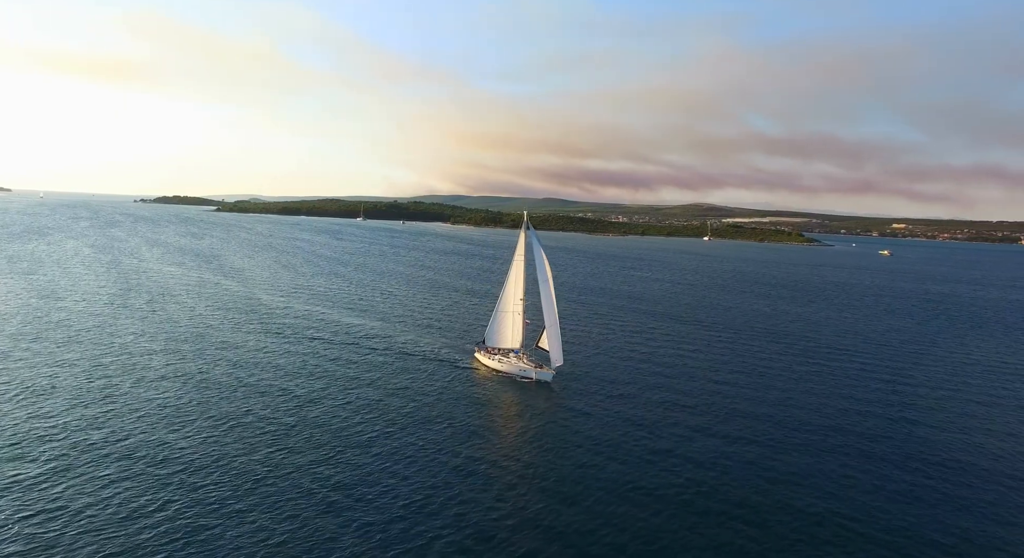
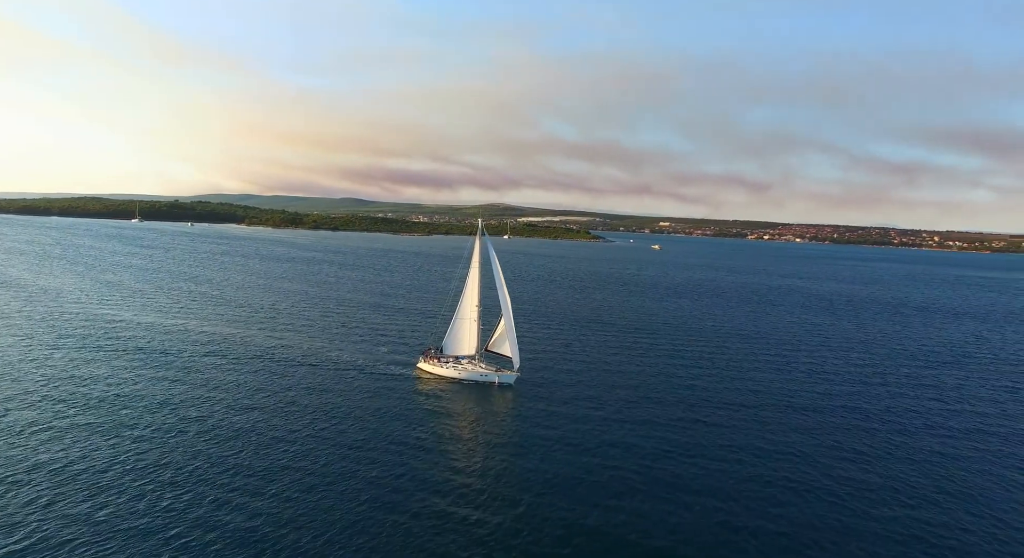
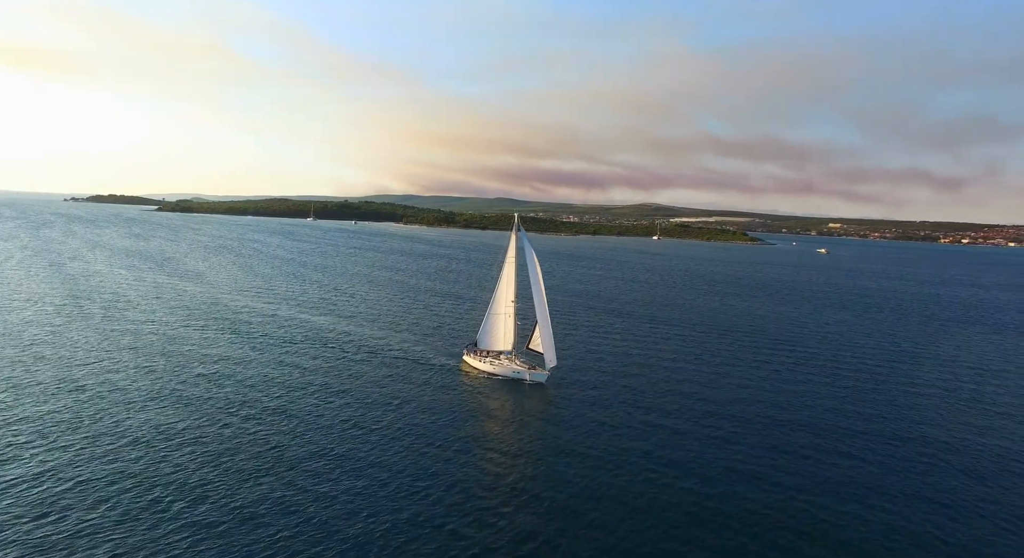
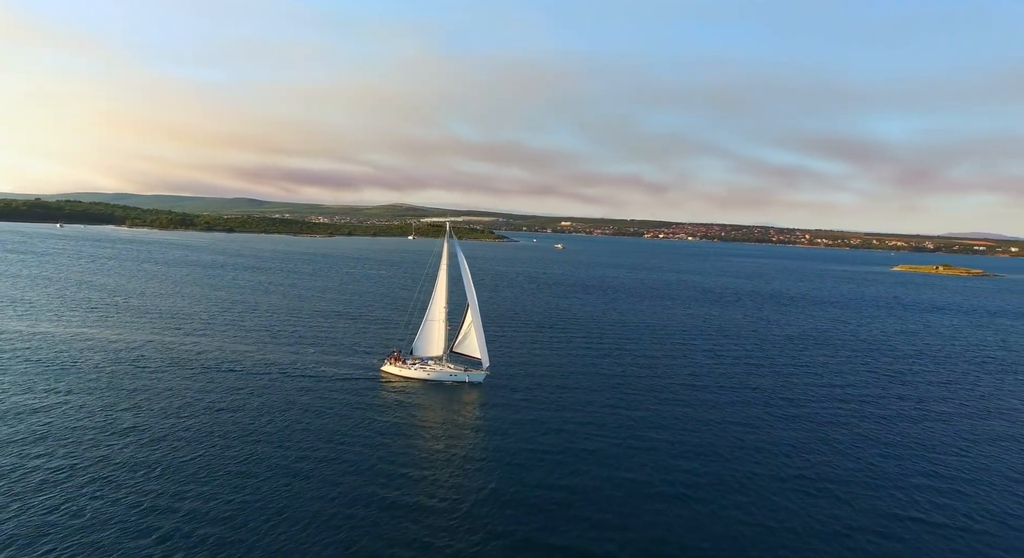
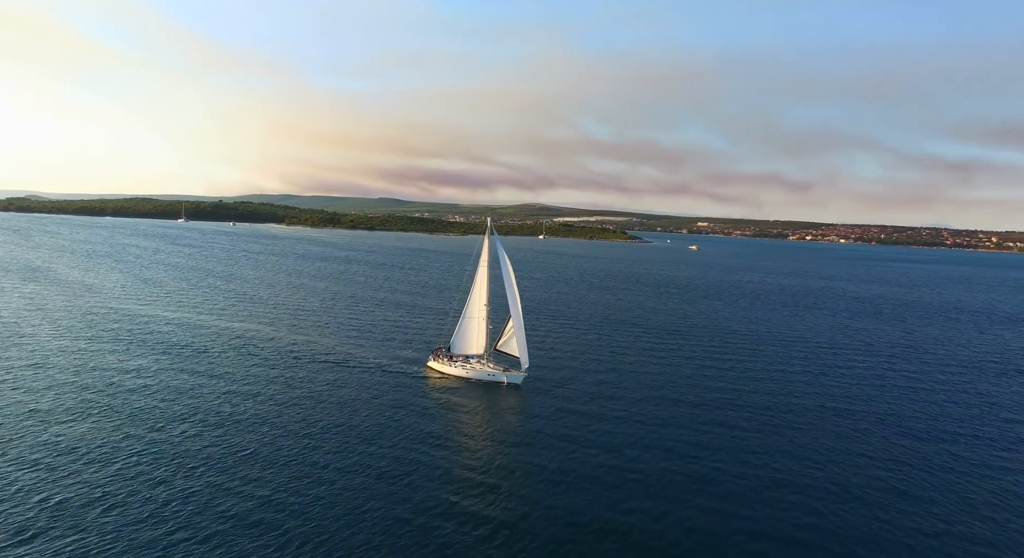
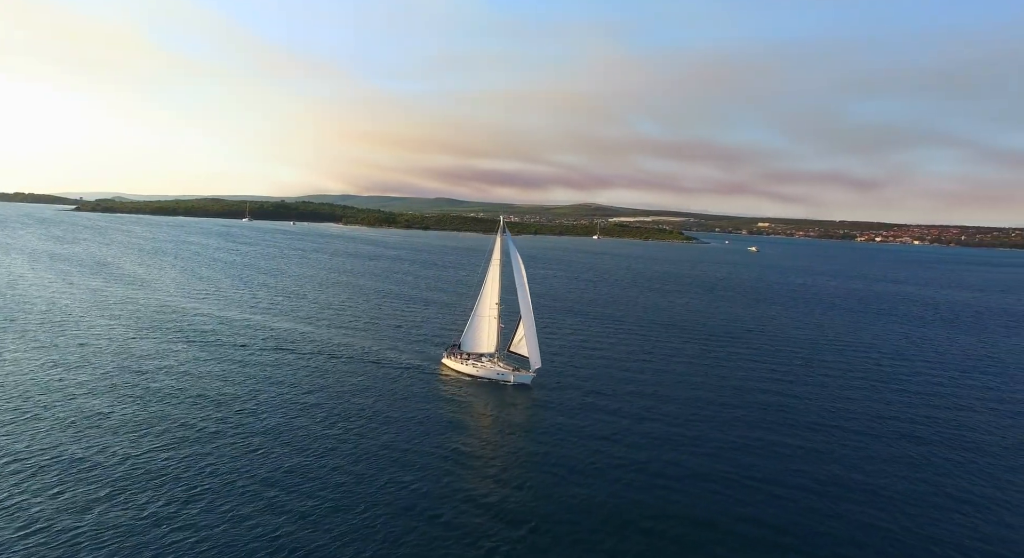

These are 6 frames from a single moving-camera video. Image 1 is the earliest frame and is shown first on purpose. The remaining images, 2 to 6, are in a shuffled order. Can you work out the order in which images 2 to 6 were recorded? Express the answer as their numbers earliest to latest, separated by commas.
3, 6, 5, 2, 4
